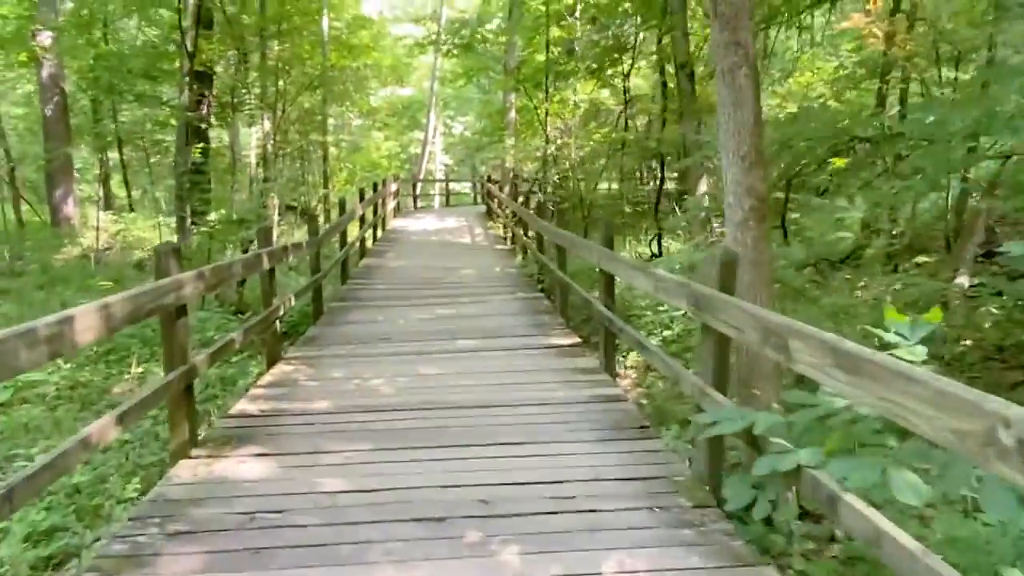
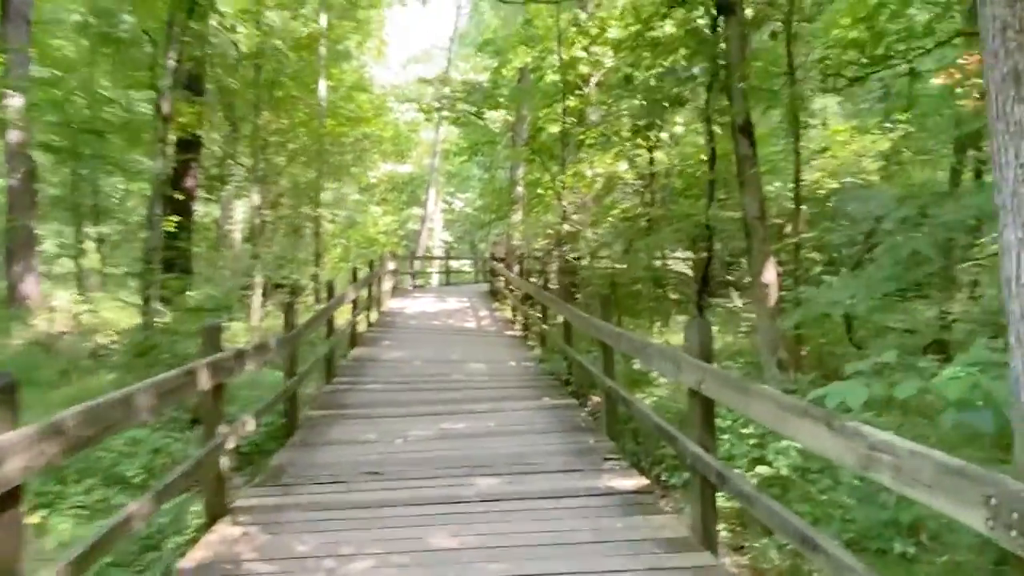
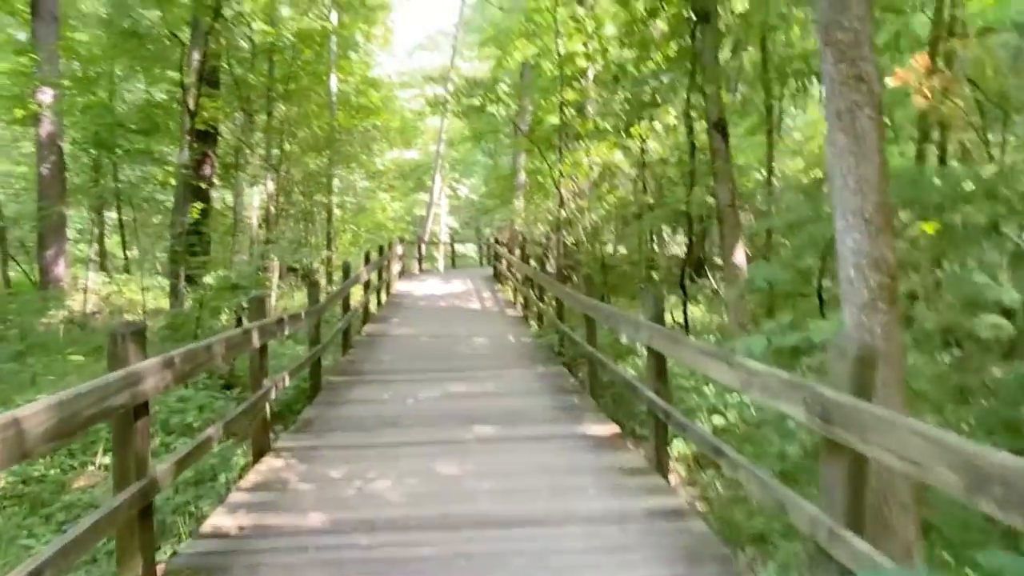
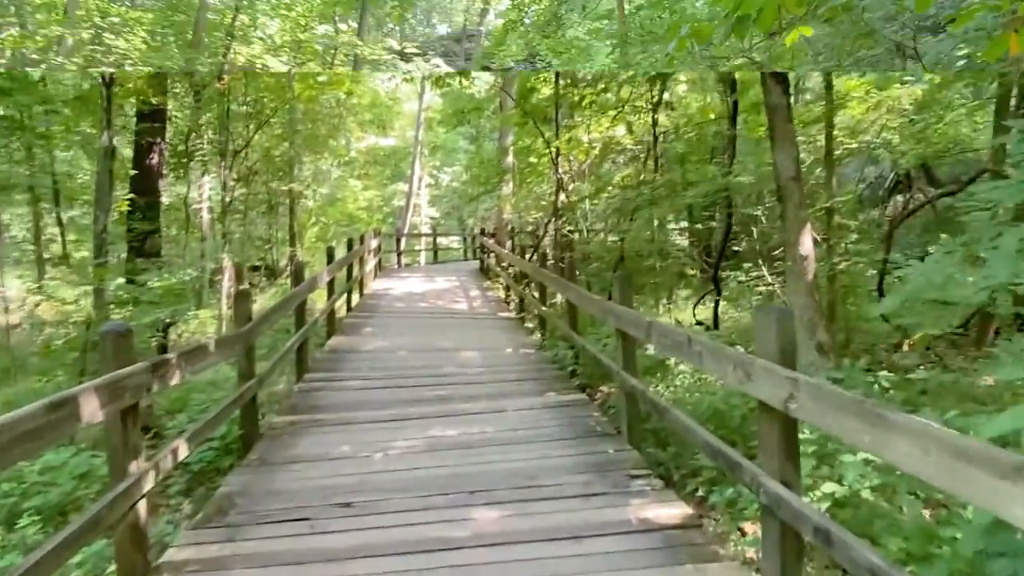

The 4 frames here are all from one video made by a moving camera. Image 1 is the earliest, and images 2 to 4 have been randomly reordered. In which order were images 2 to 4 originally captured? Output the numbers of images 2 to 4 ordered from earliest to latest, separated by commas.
3, 2, 4
